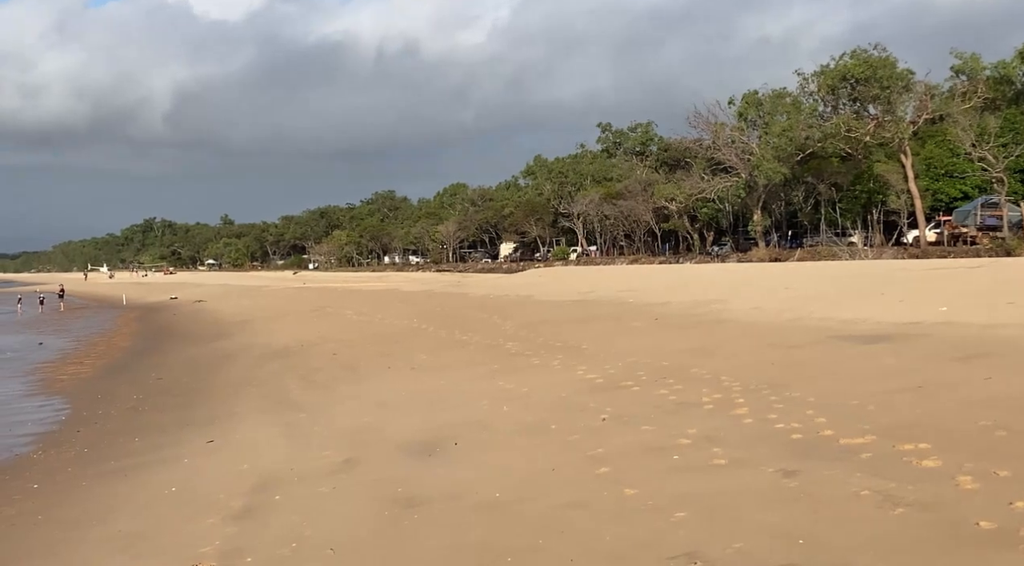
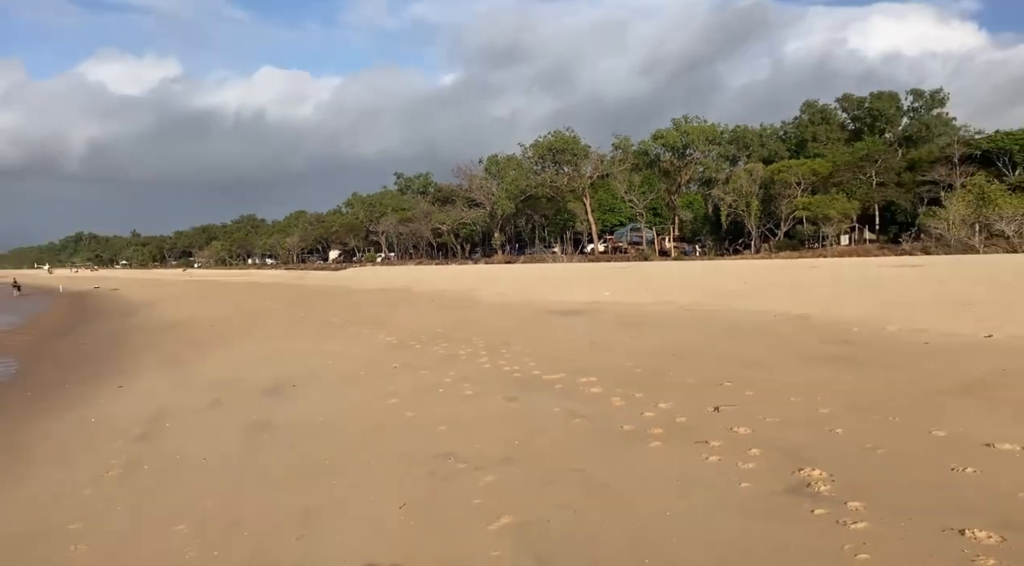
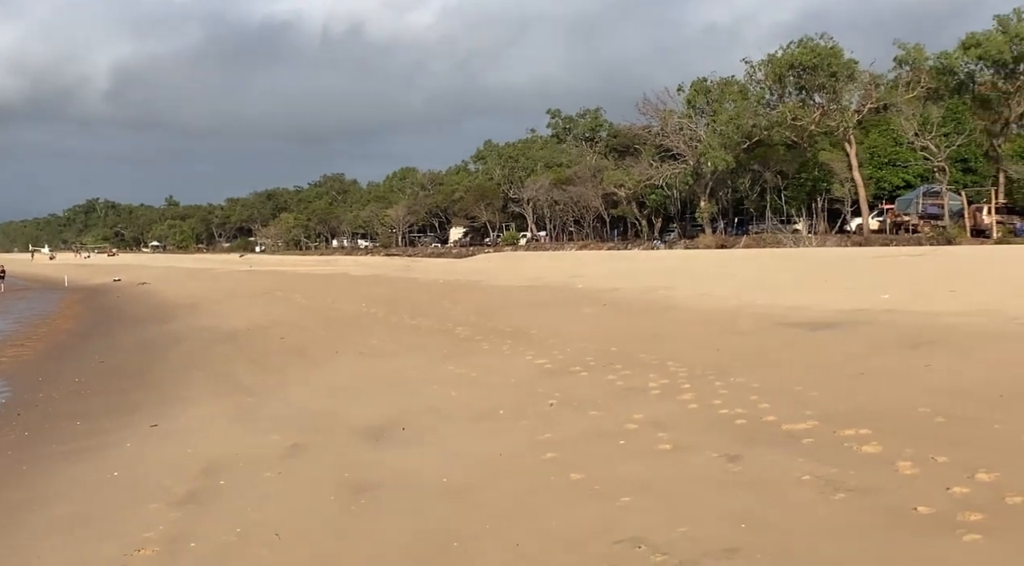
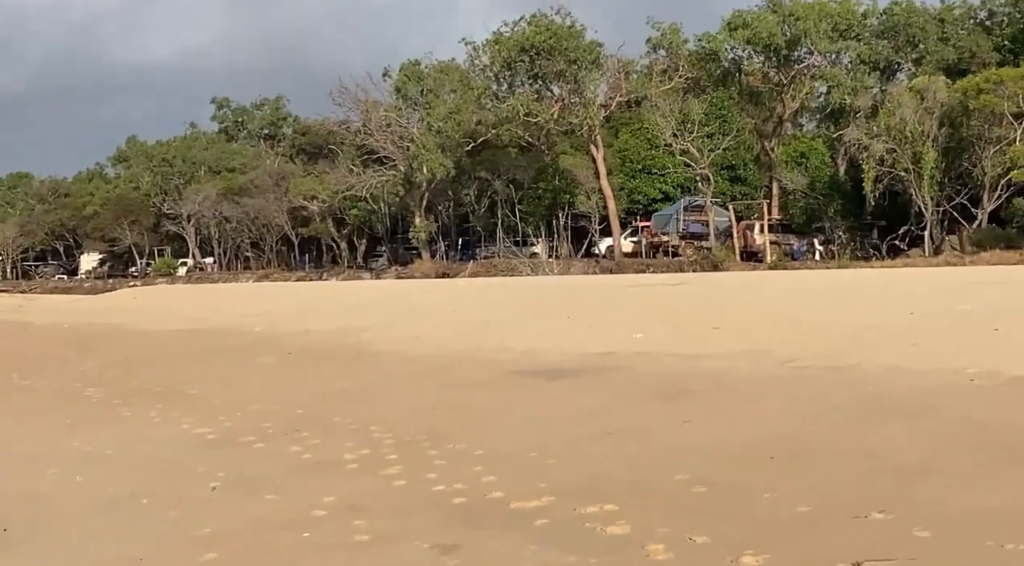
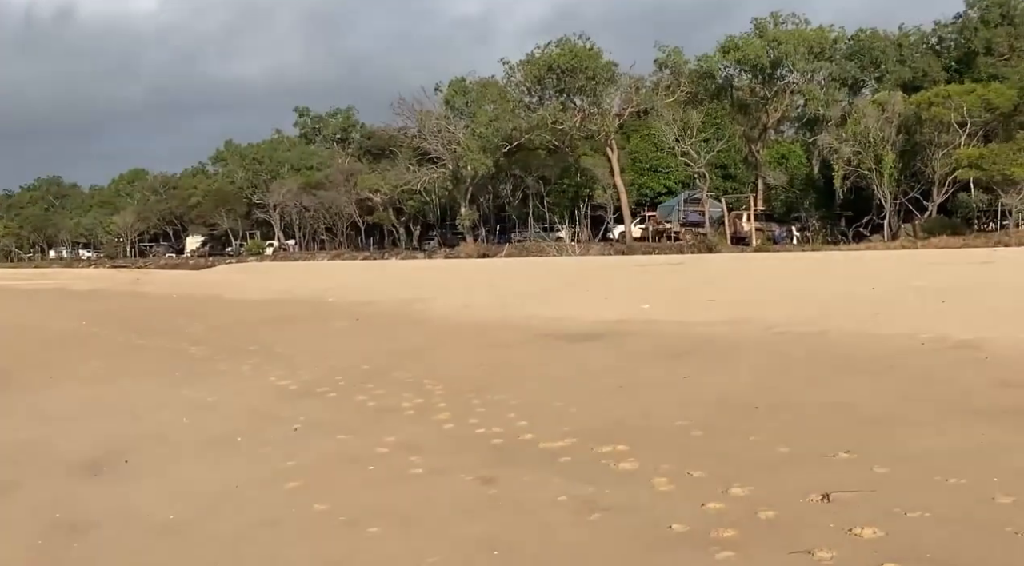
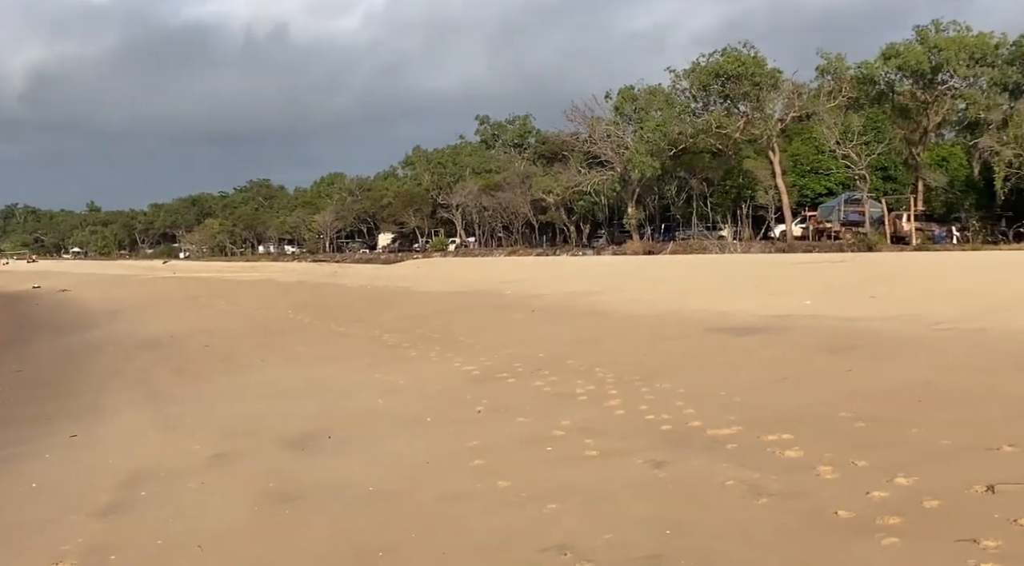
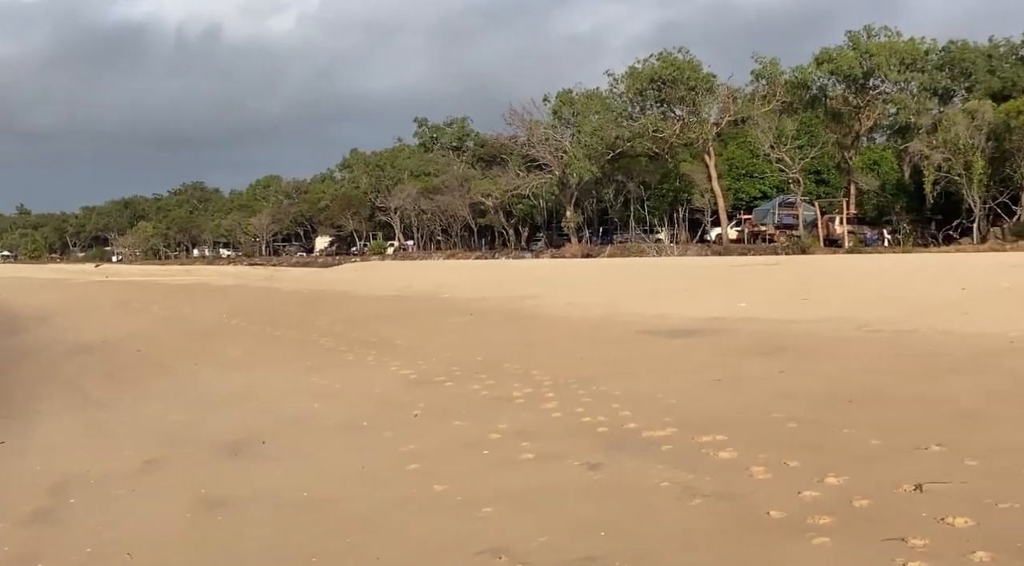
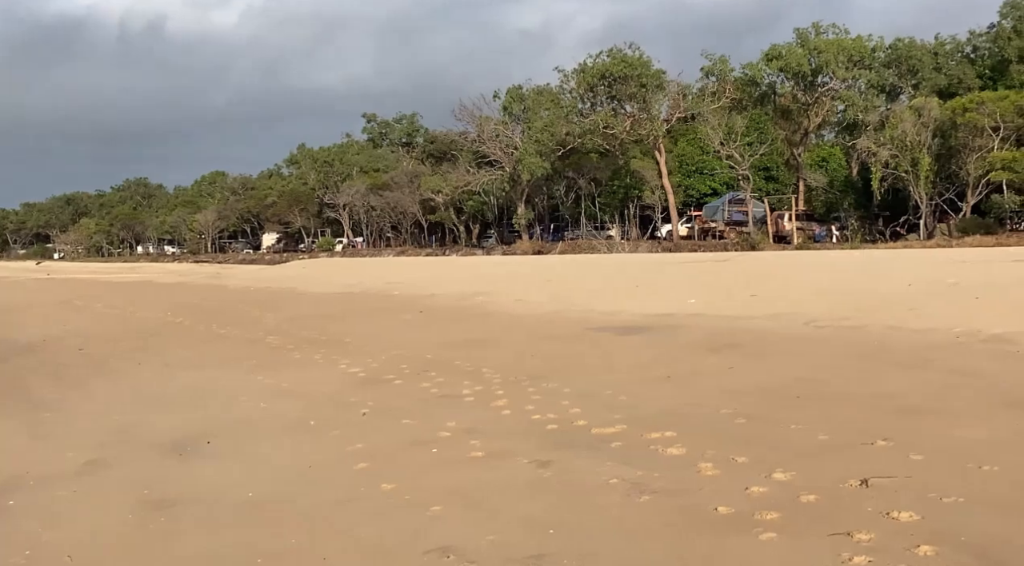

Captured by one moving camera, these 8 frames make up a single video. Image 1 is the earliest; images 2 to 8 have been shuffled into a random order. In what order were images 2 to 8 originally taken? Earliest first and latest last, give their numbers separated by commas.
3, 6, 7, 8, 2, 5, 4
